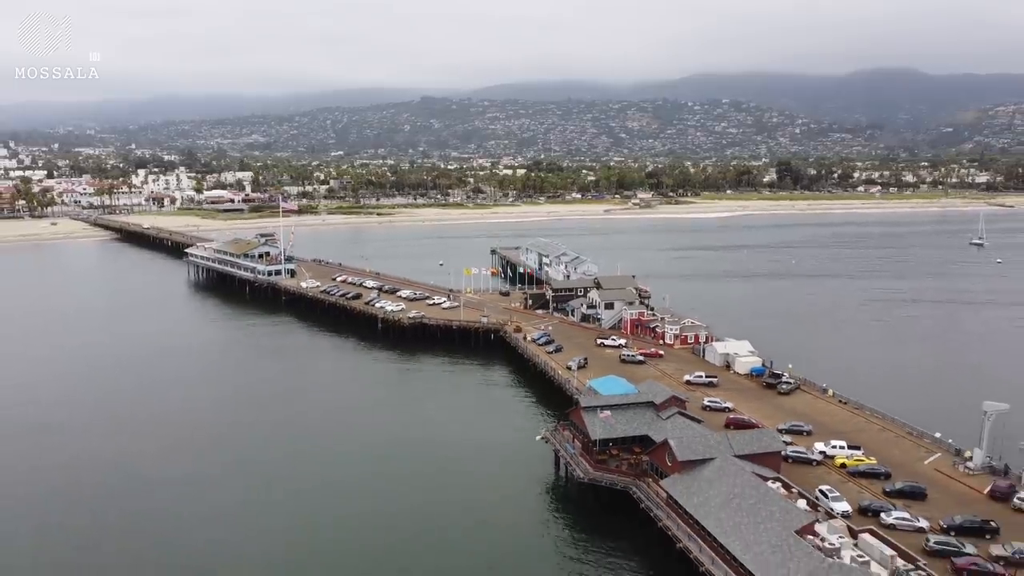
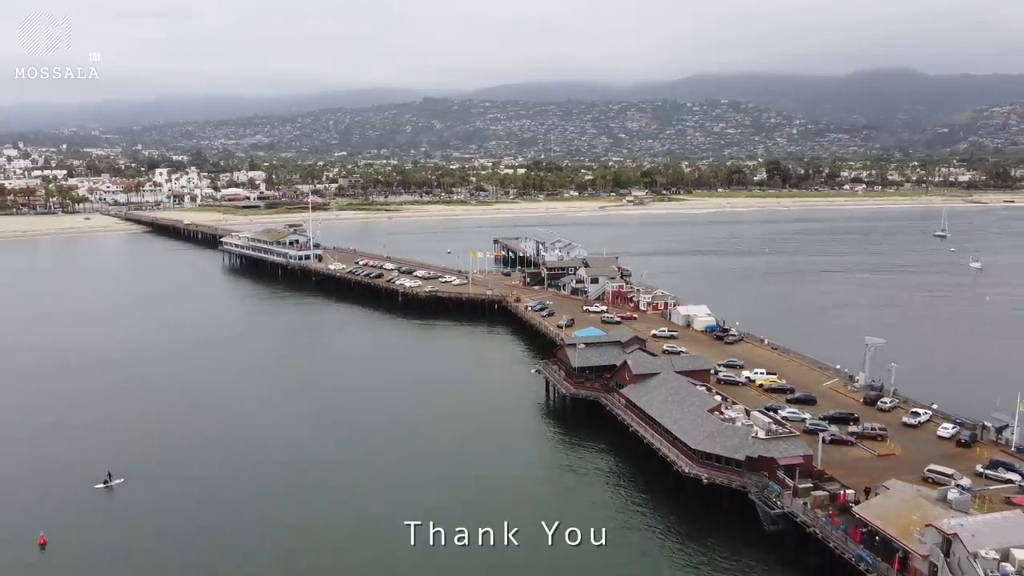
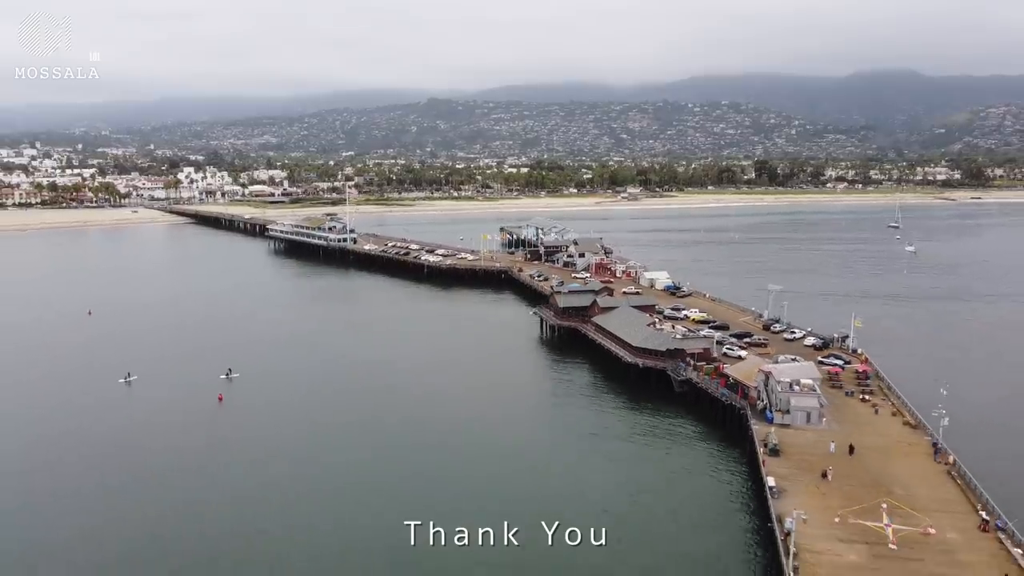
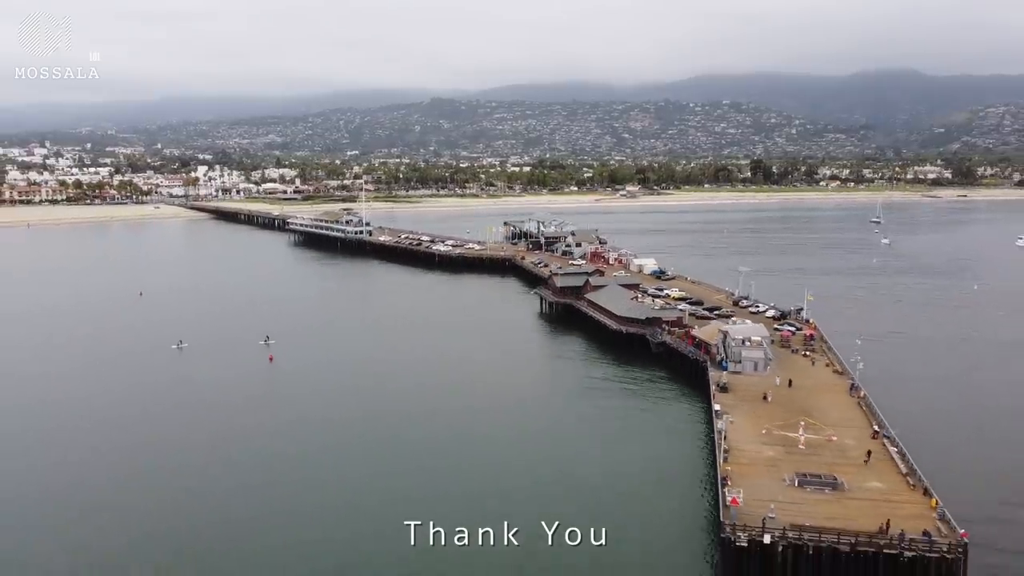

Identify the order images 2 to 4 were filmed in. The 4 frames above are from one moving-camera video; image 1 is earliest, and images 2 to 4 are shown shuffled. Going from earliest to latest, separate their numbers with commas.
2, 3, 4
